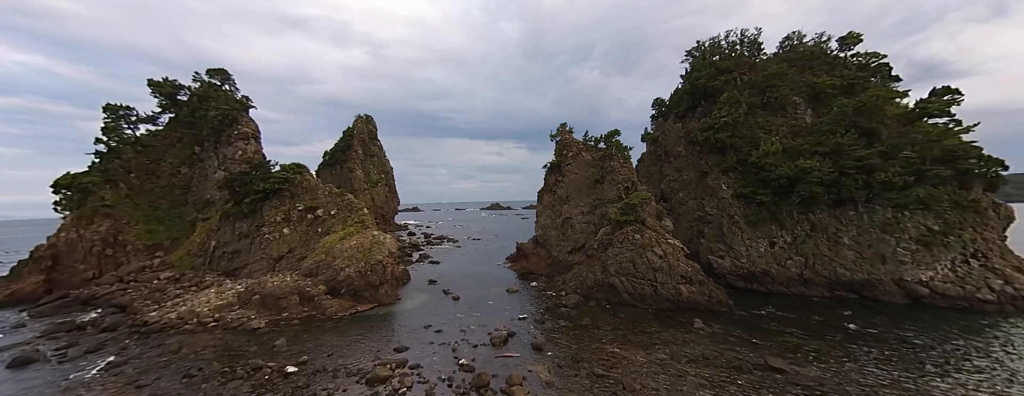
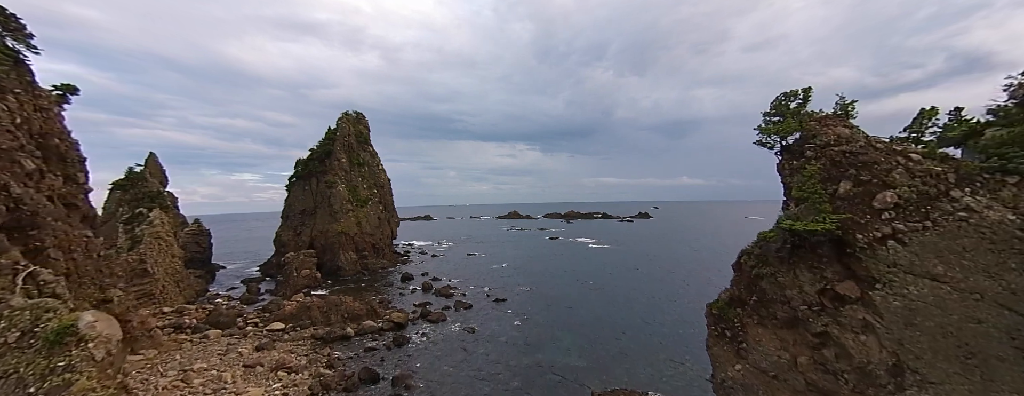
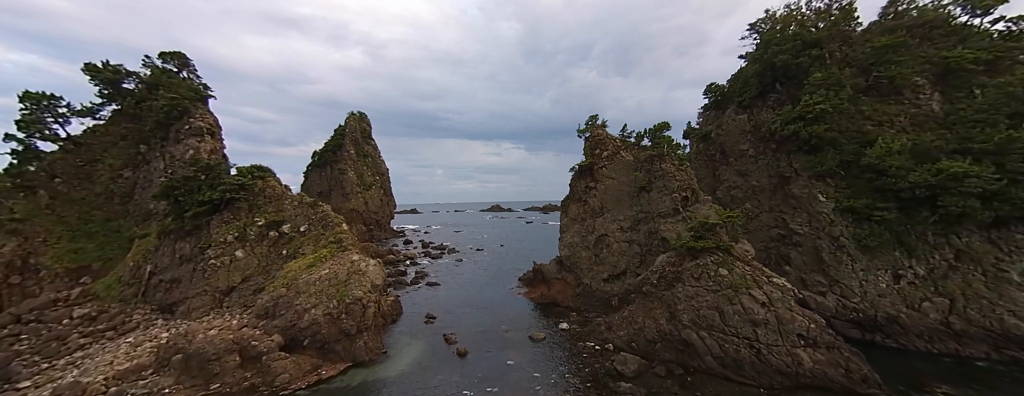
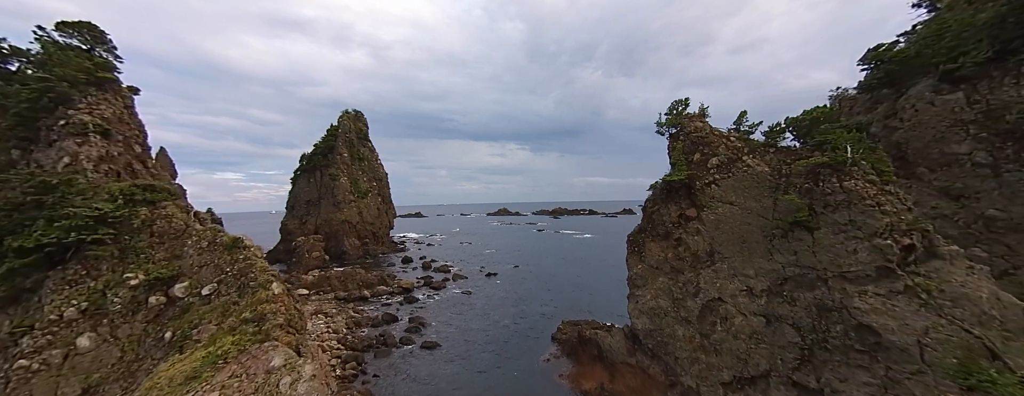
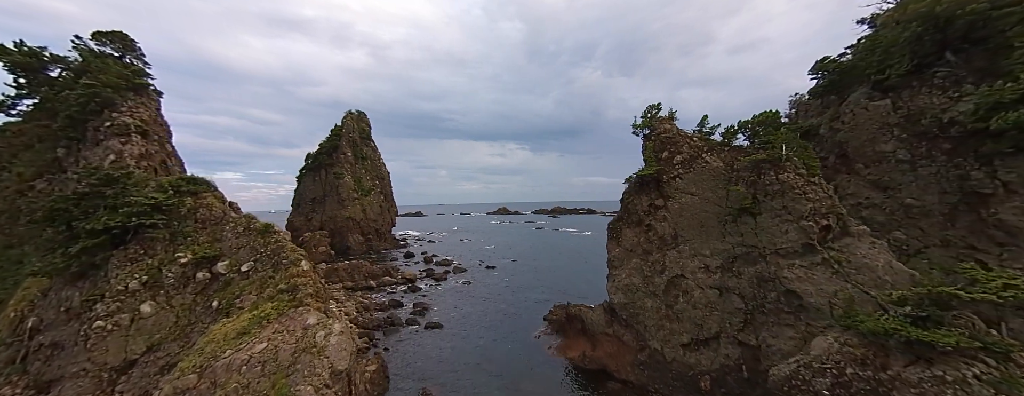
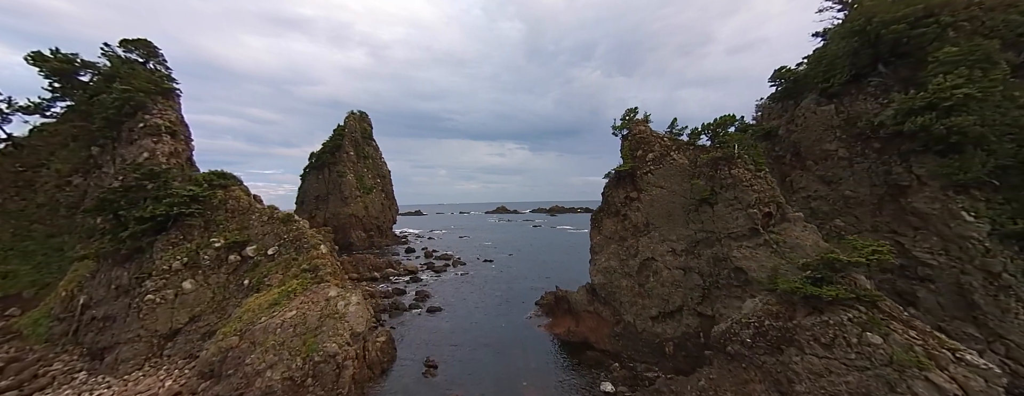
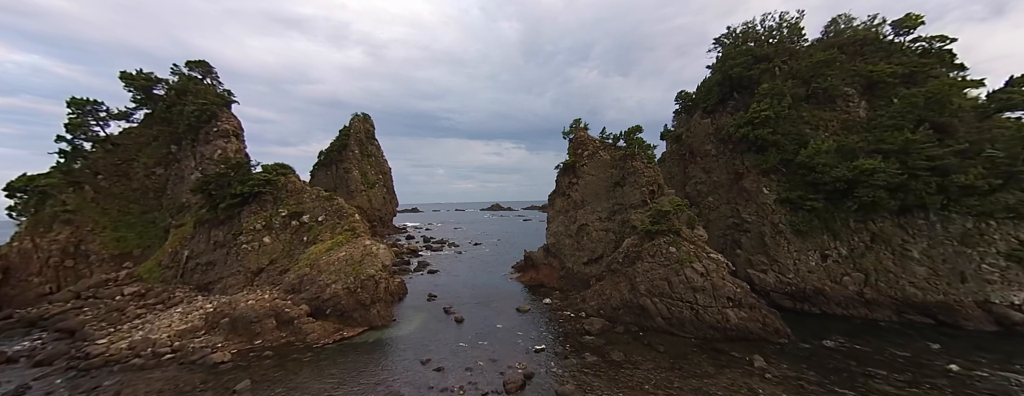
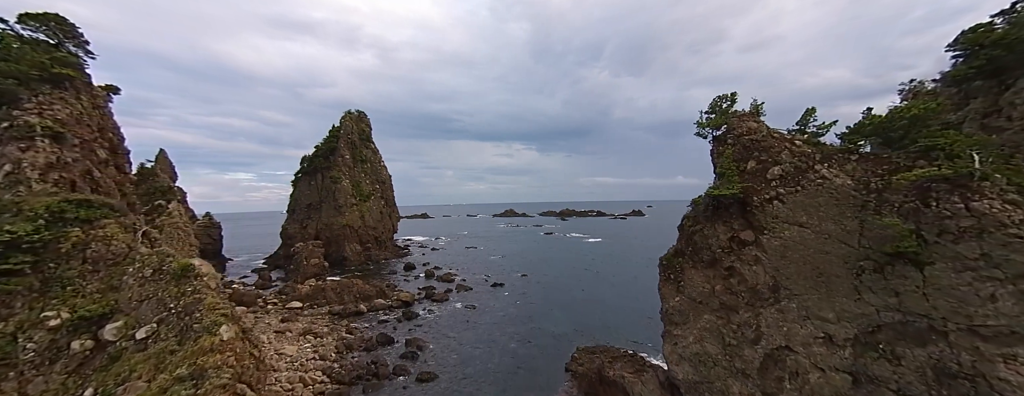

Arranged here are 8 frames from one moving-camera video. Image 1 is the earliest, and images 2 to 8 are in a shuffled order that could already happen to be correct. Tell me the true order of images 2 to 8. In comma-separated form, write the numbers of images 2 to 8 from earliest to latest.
7, 3, 6, 5, 4, 8, 2
